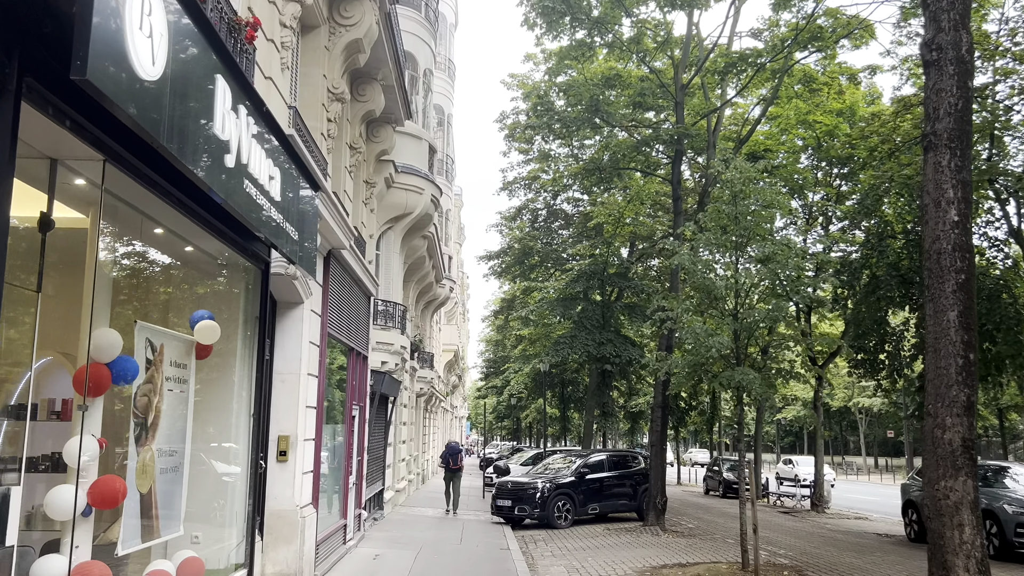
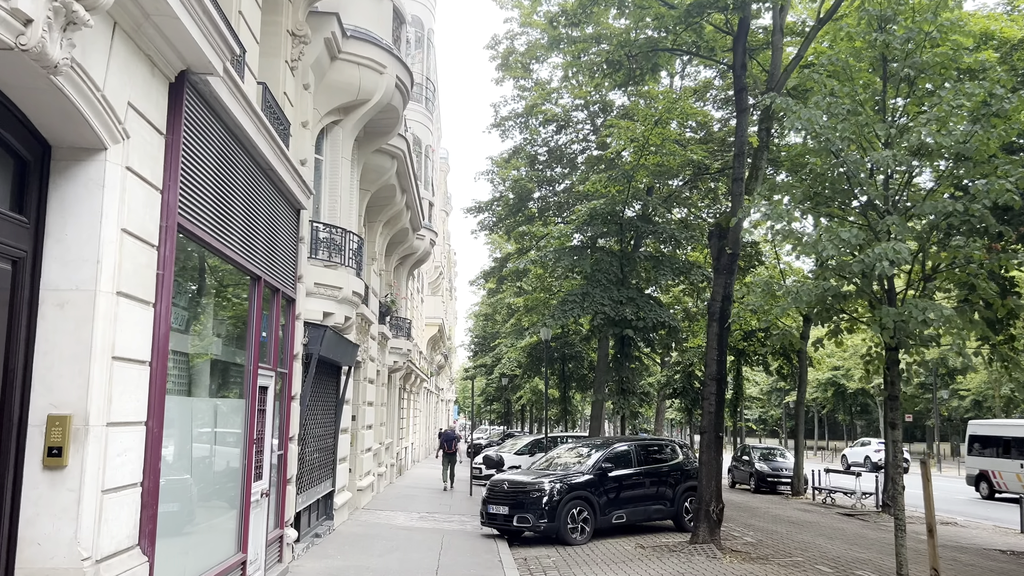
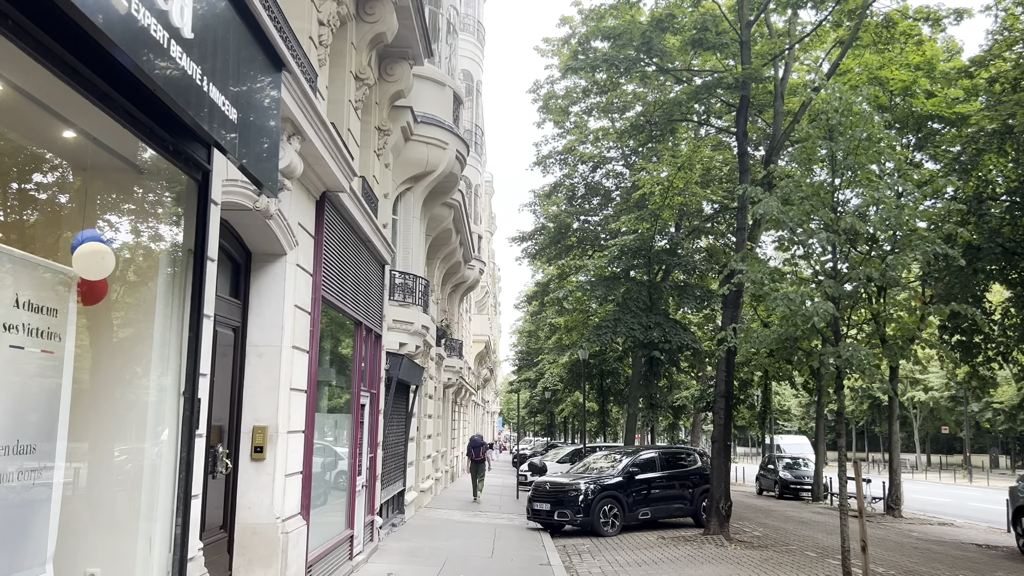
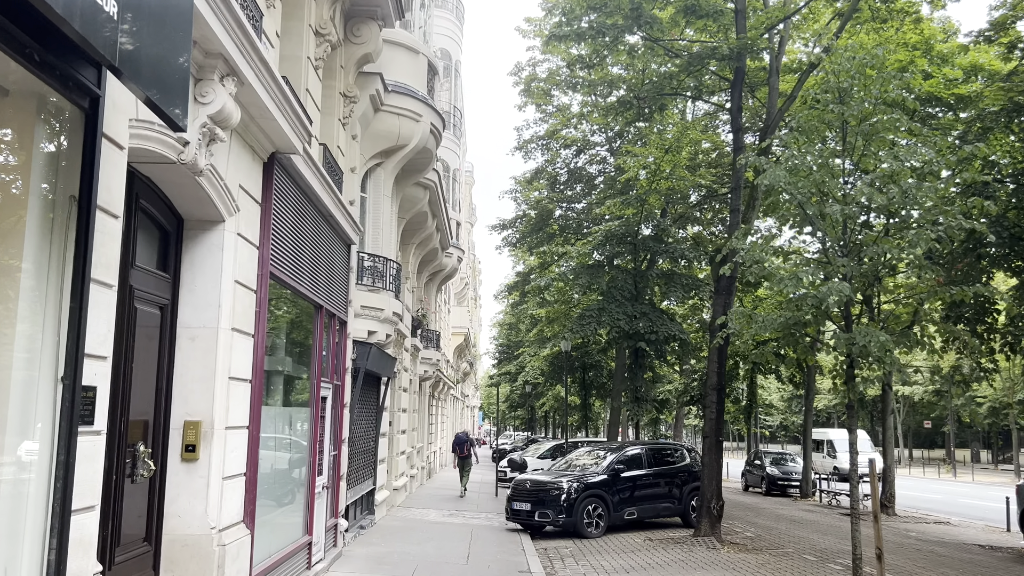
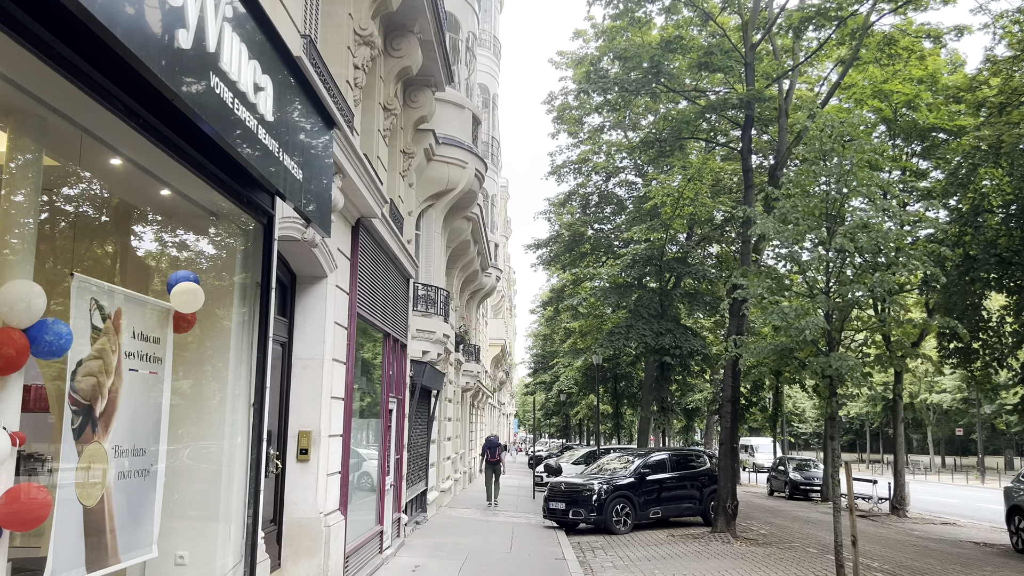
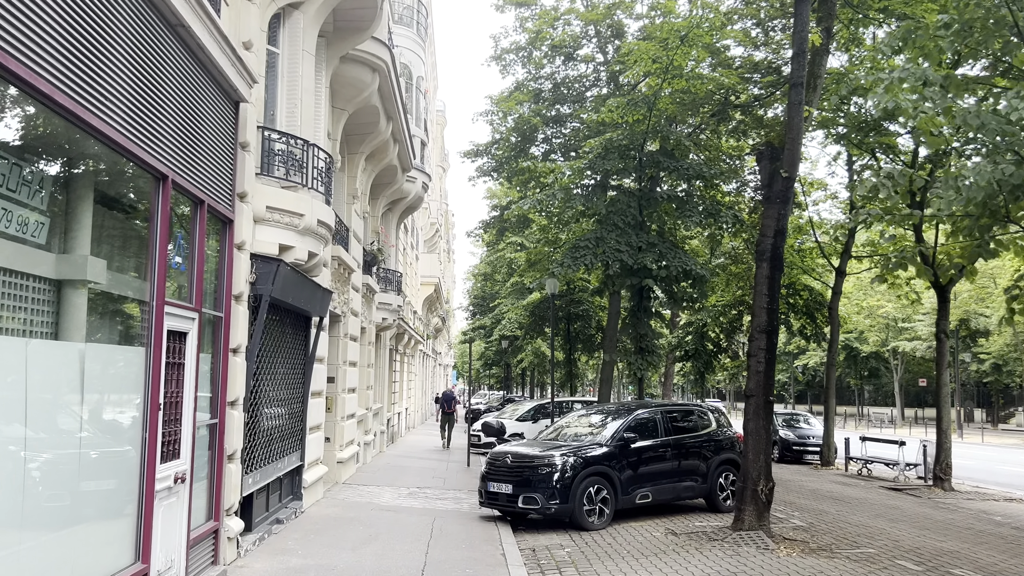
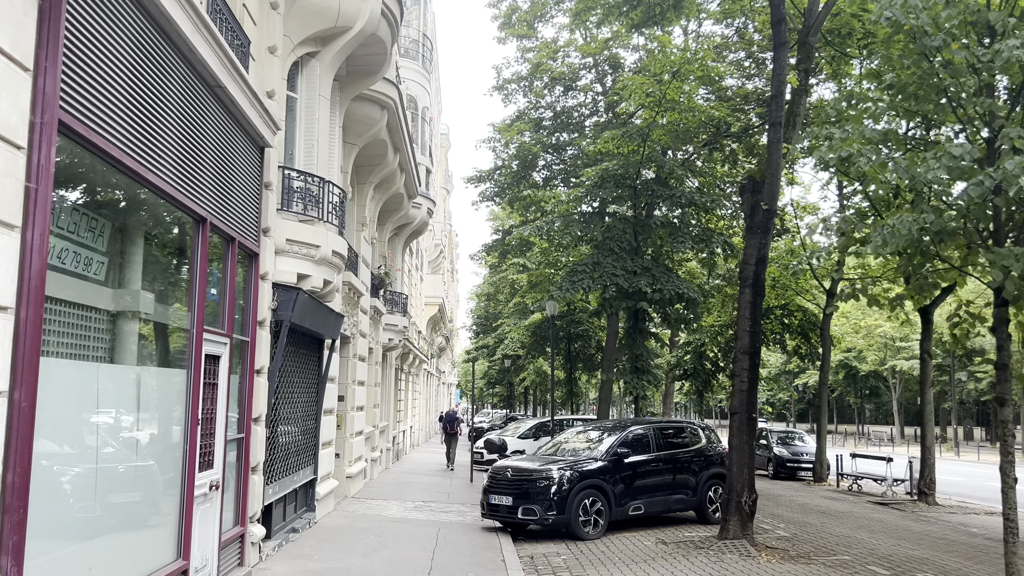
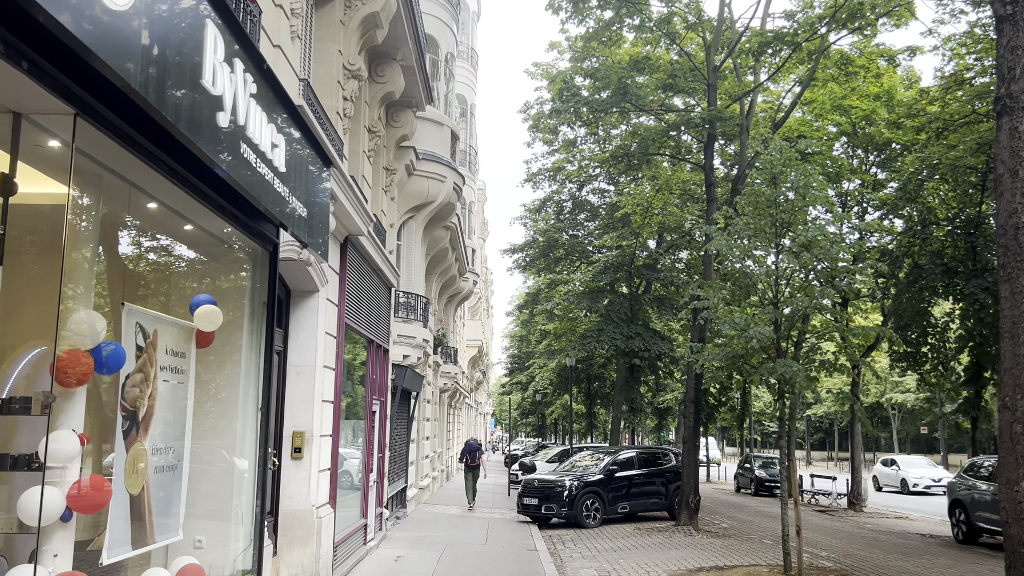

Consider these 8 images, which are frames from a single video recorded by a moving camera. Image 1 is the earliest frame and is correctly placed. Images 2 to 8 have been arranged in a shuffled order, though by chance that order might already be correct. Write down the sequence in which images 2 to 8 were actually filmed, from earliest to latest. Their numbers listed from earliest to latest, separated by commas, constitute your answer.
8, 5, 3, 4, 2, 7, 6
